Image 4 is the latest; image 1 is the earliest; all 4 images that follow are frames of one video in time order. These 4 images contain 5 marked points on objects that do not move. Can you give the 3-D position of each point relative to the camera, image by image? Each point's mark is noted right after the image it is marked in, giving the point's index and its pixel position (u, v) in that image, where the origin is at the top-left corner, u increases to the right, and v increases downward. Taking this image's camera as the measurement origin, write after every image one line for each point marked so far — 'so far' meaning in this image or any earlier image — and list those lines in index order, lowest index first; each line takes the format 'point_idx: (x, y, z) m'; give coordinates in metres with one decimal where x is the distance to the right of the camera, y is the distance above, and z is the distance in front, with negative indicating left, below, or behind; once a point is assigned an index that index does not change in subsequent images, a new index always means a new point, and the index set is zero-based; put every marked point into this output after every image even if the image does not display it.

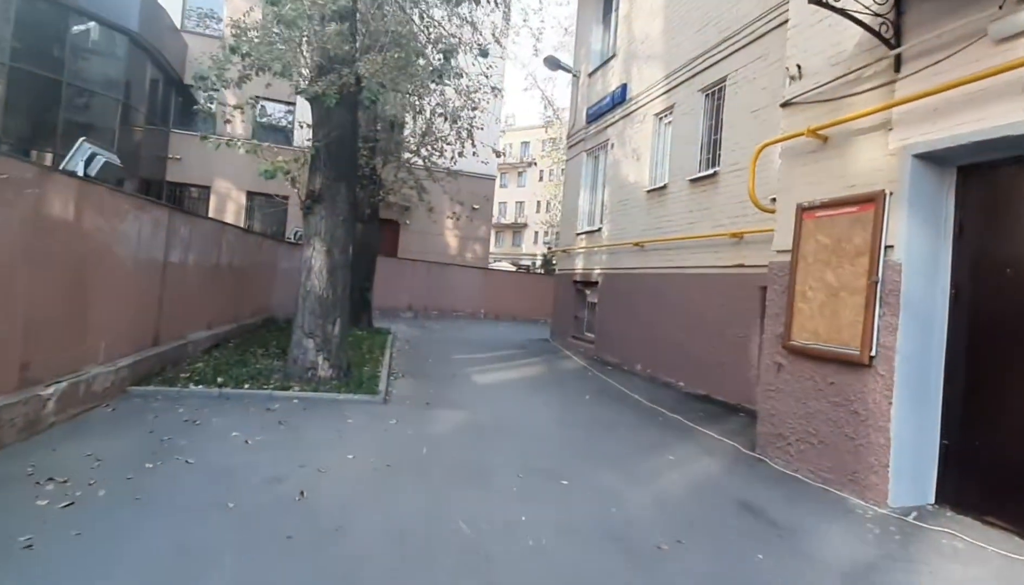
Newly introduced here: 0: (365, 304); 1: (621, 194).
0: (-4.2, -0.3, +15.4) m
1: (+2.9, +2.5, +13.6) m
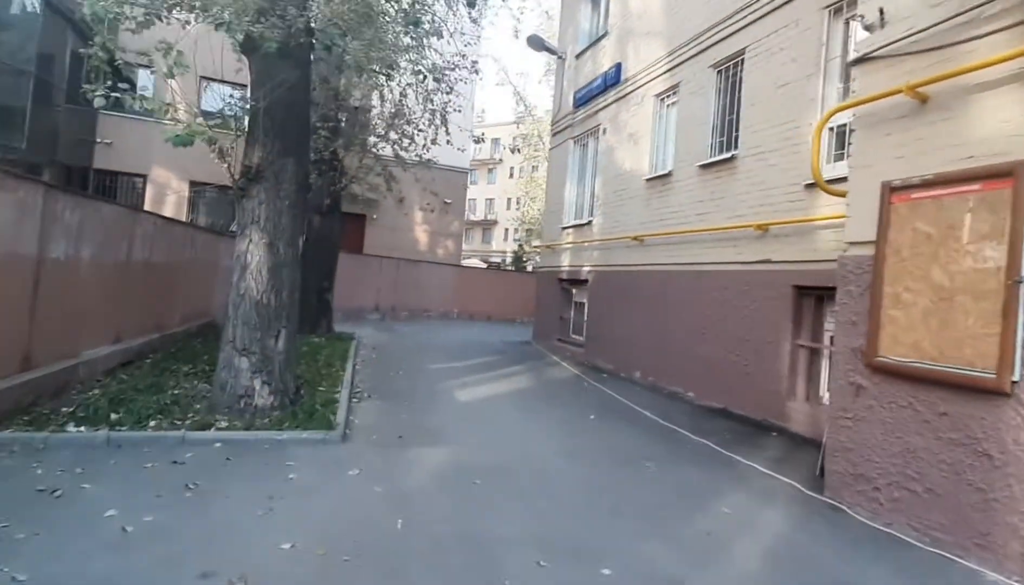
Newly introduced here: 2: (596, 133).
0: (-4.8, -0.4, +13.6) m
1: (+2.4, +2.5, +12.2) m
2: (+2.1, +4.1, +13.8) m
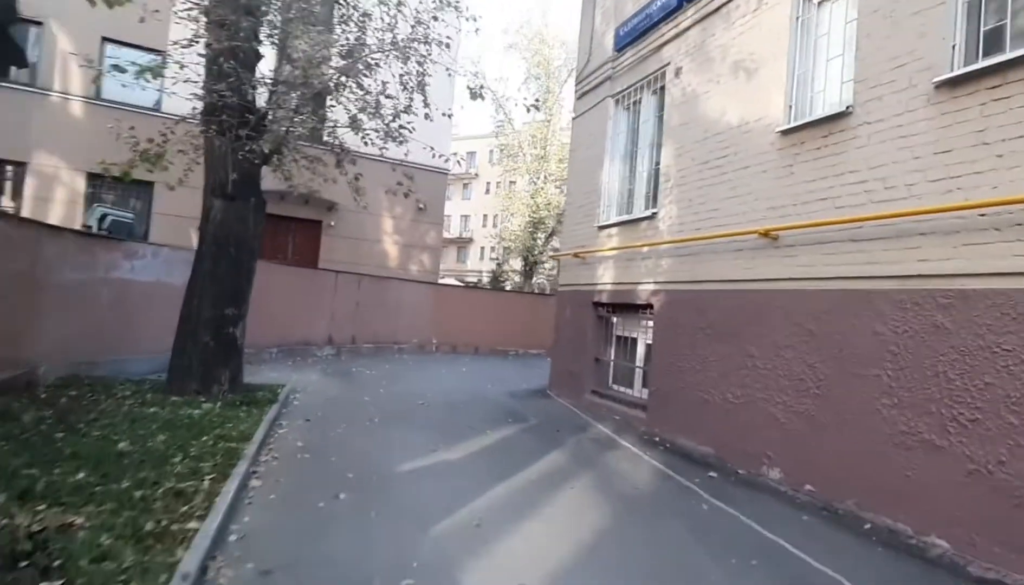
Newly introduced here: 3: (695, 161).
0: (-4.5, -0.9, +8.4) m
1: (+2.8, +2.0, +7.5) m
2: (+2.4, +3.6, +9.2) m
3: (+2.7, +2.0, +7.9) m
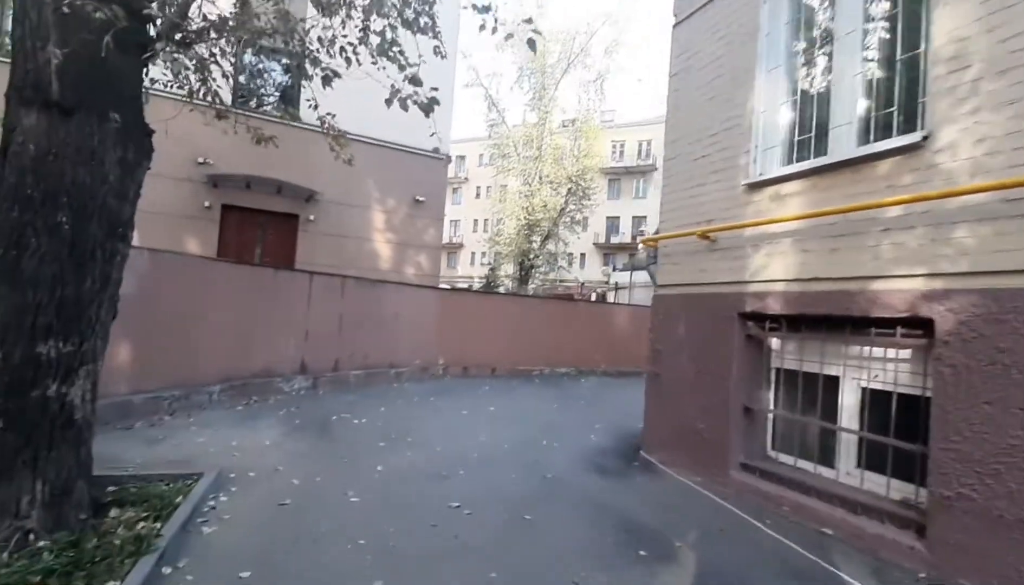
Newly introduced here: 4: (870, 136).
0: (-3.4, -1.0, +4.0) m
1: (+3.8, +2.0, +3.3) m
2: (+3.4, +3.5, +5.0) m
3: (+3.7, +1.9, +3.7) m
4: (+3.3, +1.5, +4.8) m
